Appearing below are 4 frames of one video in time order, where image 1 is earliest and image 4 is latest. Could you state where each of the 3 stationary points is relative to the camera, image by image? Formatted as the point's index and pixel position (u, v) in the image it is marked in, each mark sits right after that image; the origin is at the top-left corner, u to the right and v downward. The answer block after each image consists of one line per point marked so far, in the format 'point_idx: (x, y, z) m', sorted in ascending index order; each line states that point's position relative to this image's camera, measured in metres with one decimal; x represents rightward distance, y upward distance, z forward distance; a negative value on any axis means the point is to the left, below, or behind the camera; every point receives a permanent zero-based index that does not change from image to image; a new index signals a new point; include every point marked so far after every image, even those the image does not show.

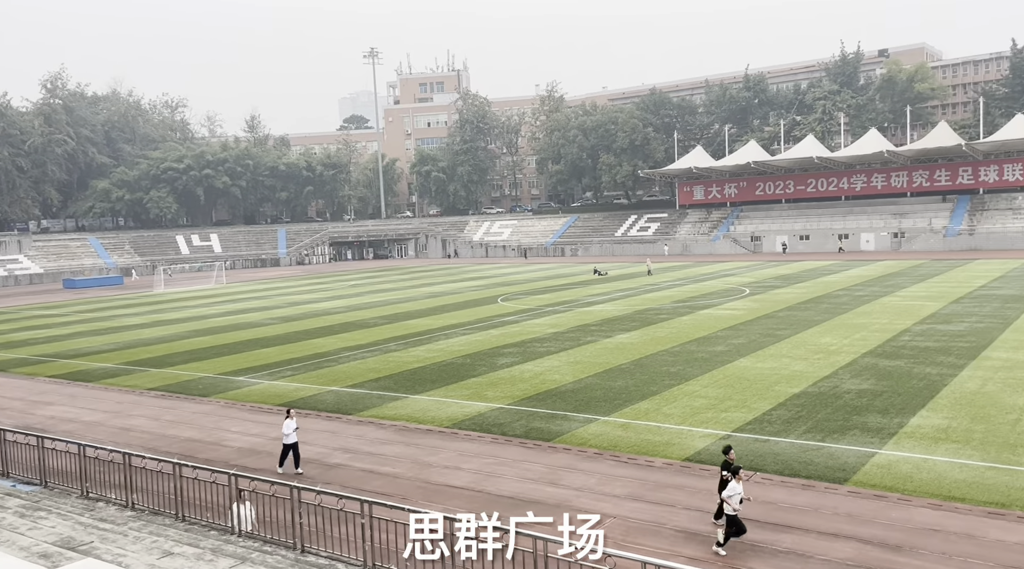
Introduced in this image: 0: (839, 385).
0: (+4.9, -1.5, +13.6) m
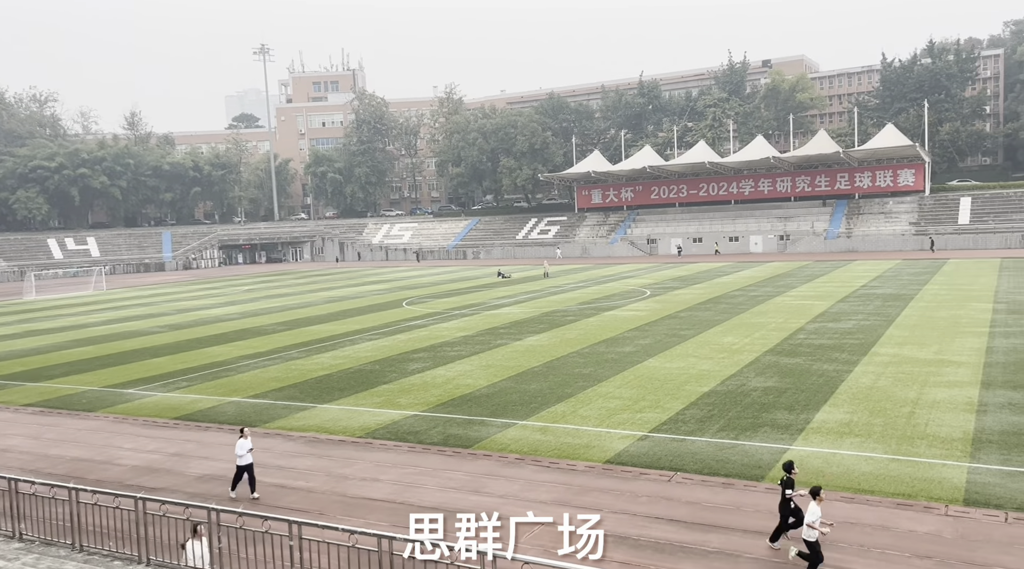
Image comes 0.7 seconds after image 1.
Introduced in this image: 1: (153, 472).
0: (+3.6, -1.5, +14.0) m
1: (-6.1, -3.2, +16.0) m
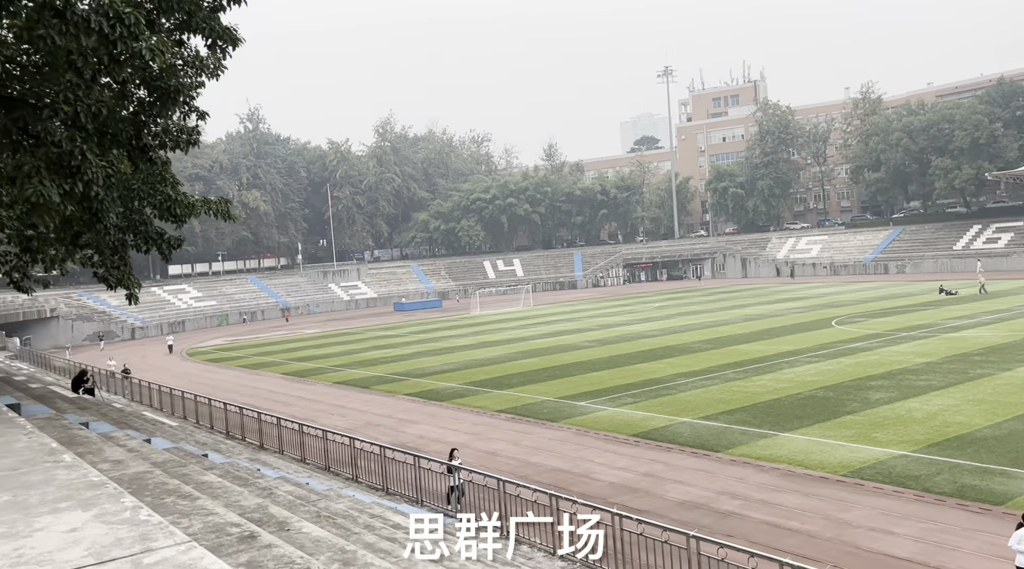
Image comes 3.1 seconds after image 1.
0: (+10.2, -1.8, +10.1) m
1: (+2.2, -3.6, +15.9) m
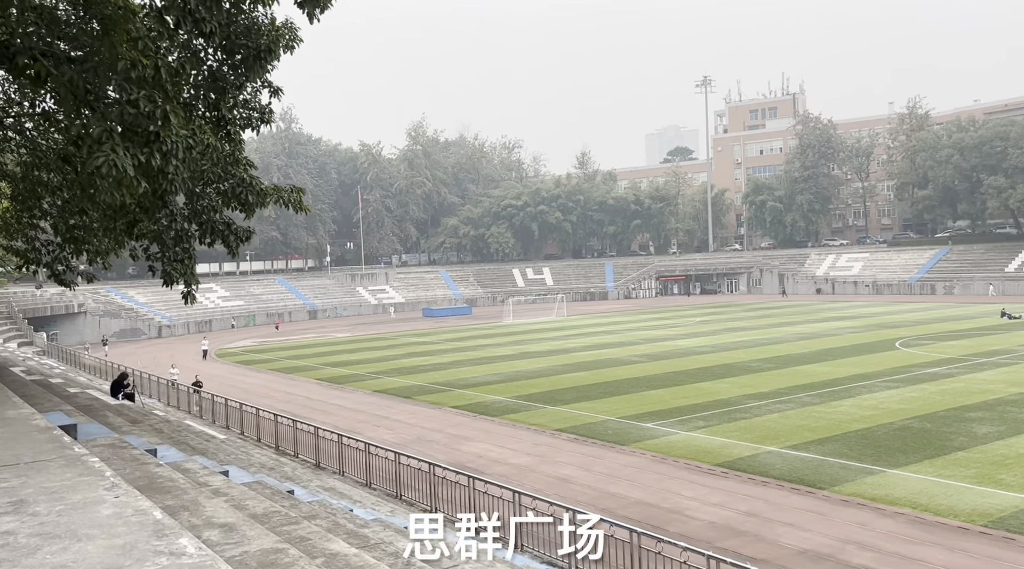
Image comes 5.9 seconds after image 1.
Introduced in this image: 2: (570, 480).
0: (+11.6, -2.3, +8.0) m
1: (+3.6, -3.9, +13.9) m
2: (+1.2, -4.1, +19.0) m
